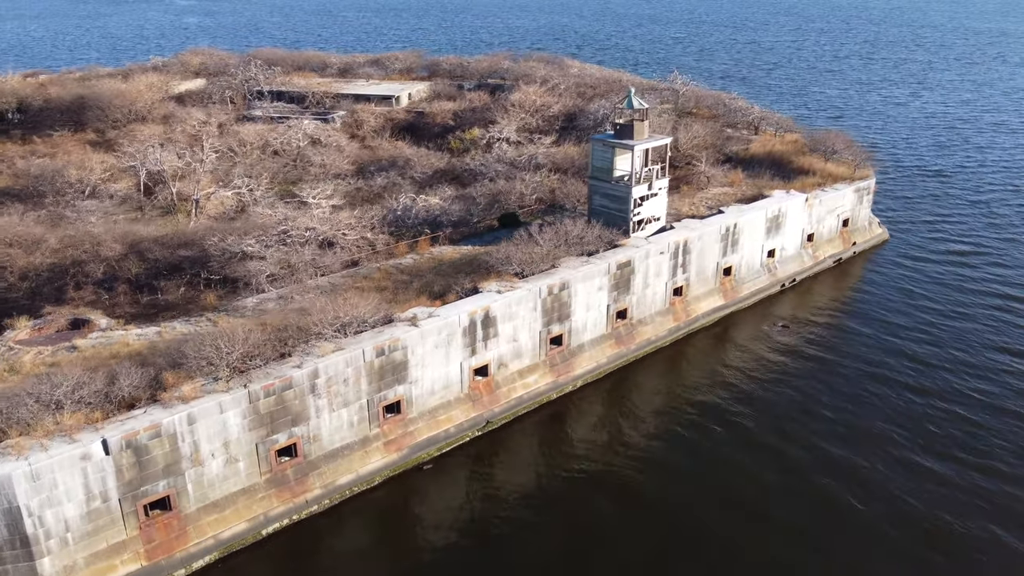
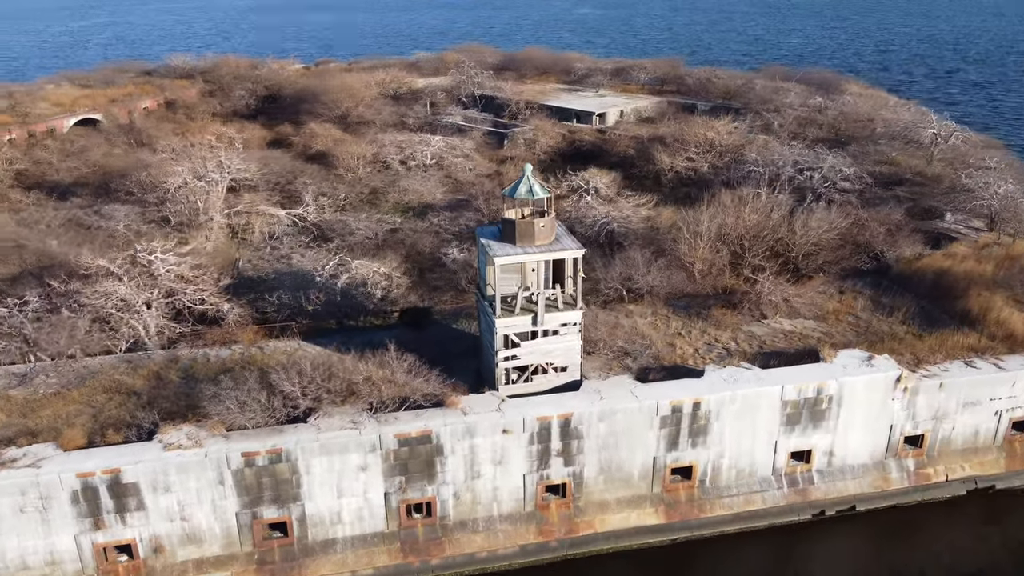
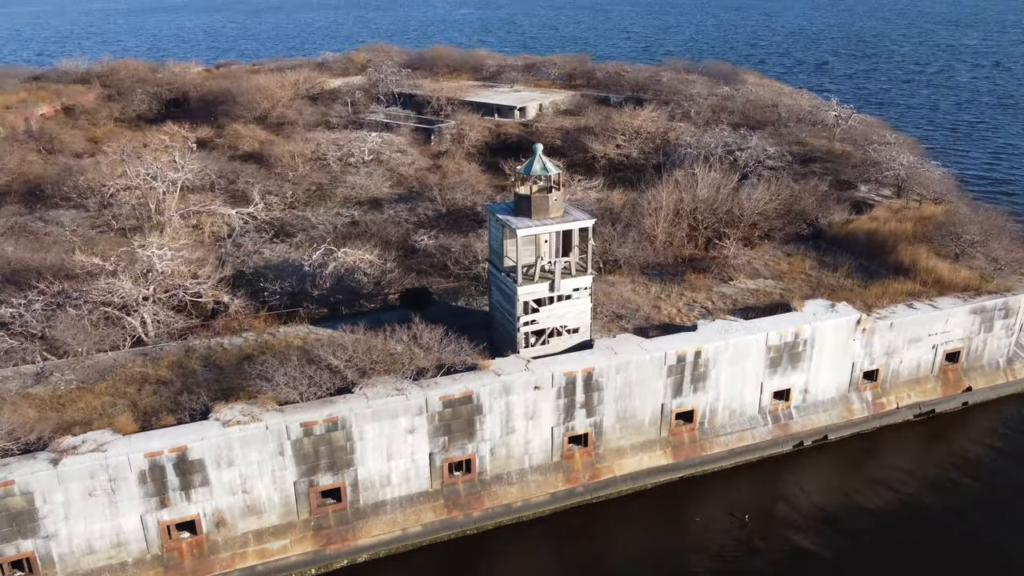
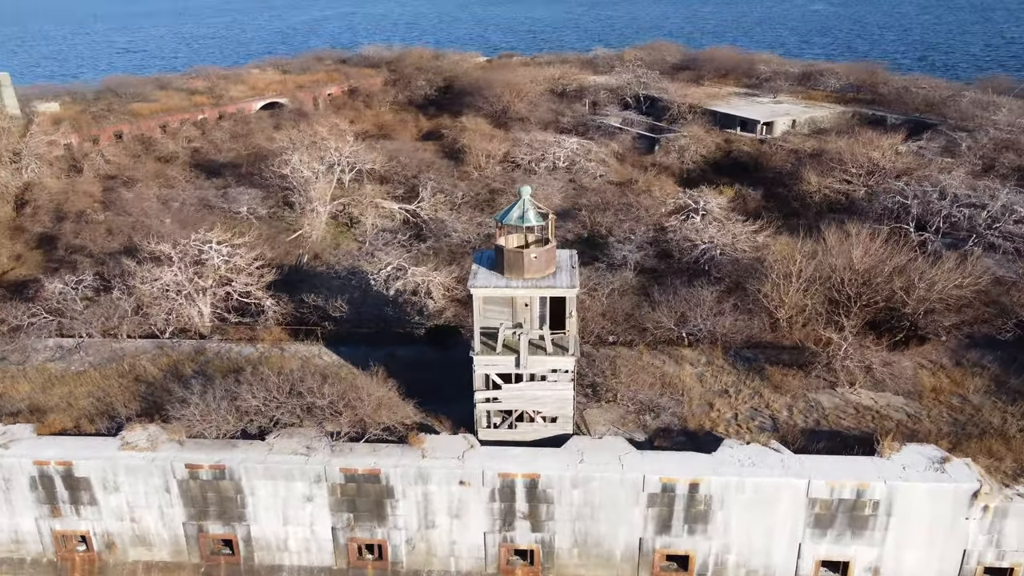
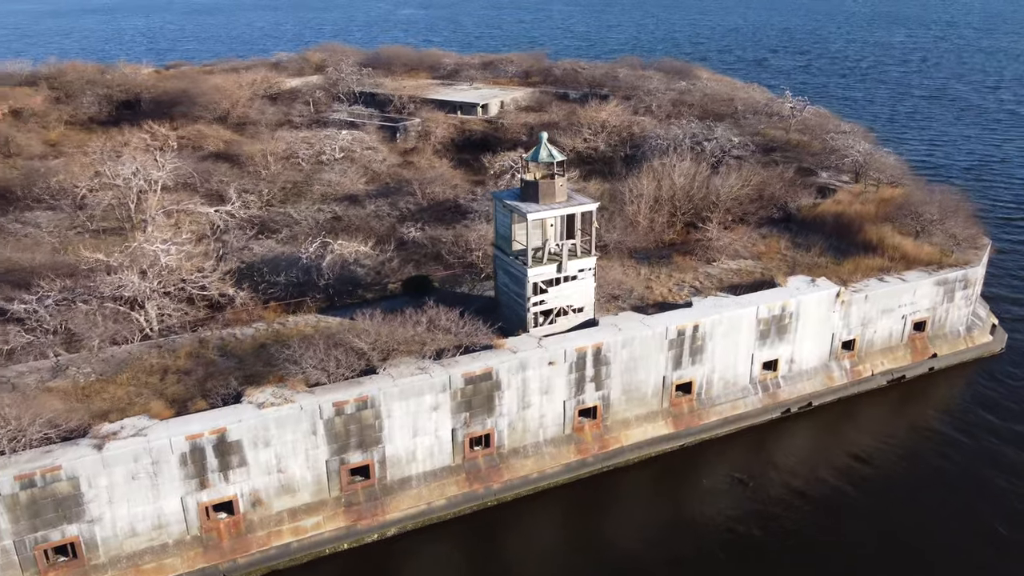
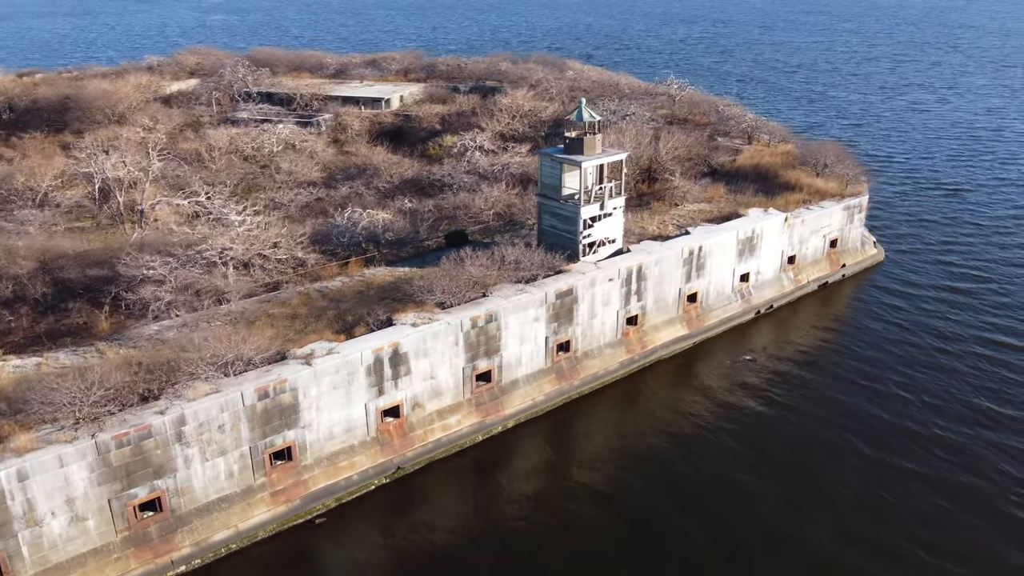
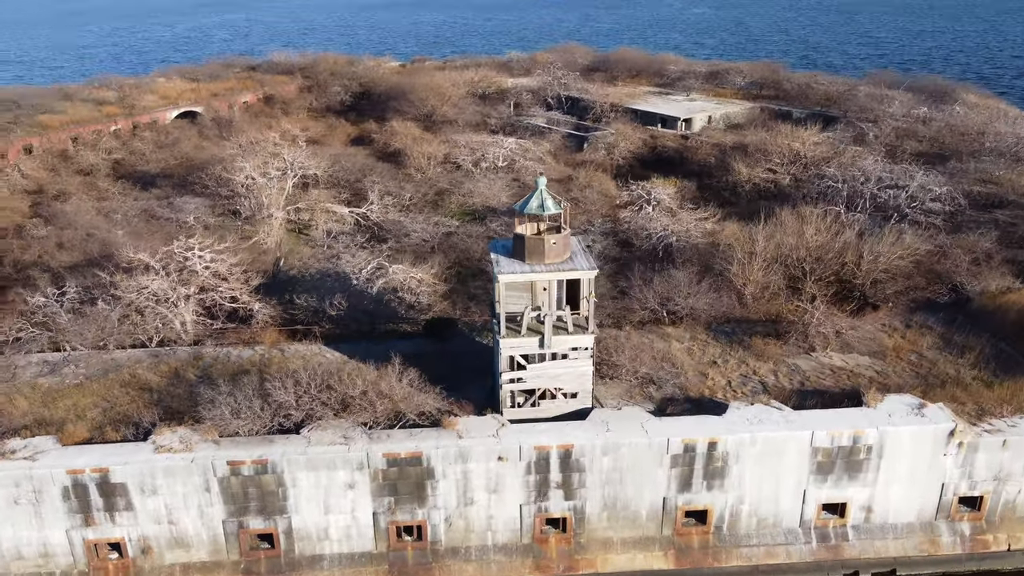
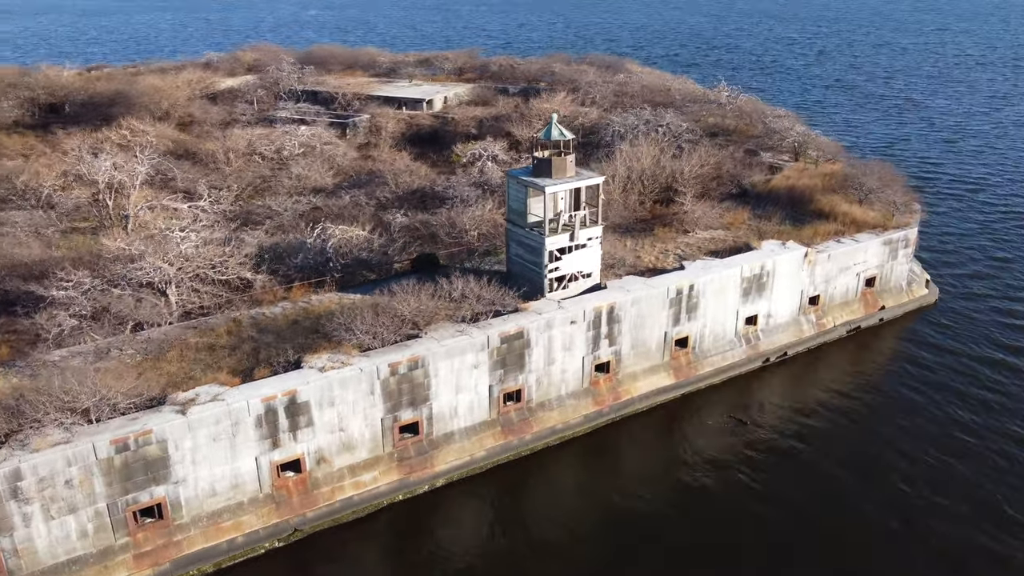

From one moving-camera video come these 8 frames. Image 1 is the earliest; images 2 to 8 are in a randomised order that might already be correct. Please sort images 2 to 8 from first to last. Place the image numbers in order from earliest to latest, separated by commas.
6, 8, 5, 3, 2, 7, 4
